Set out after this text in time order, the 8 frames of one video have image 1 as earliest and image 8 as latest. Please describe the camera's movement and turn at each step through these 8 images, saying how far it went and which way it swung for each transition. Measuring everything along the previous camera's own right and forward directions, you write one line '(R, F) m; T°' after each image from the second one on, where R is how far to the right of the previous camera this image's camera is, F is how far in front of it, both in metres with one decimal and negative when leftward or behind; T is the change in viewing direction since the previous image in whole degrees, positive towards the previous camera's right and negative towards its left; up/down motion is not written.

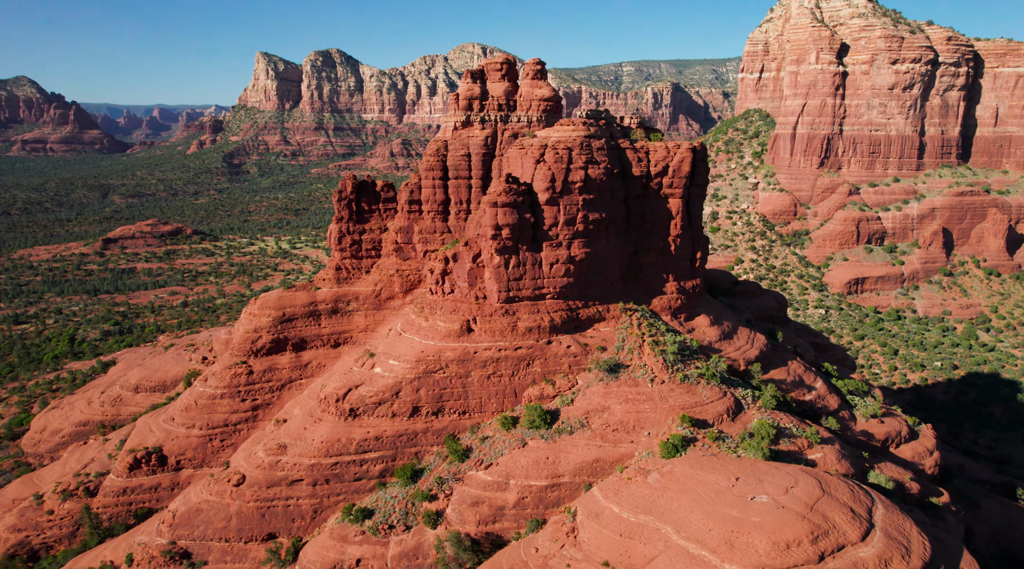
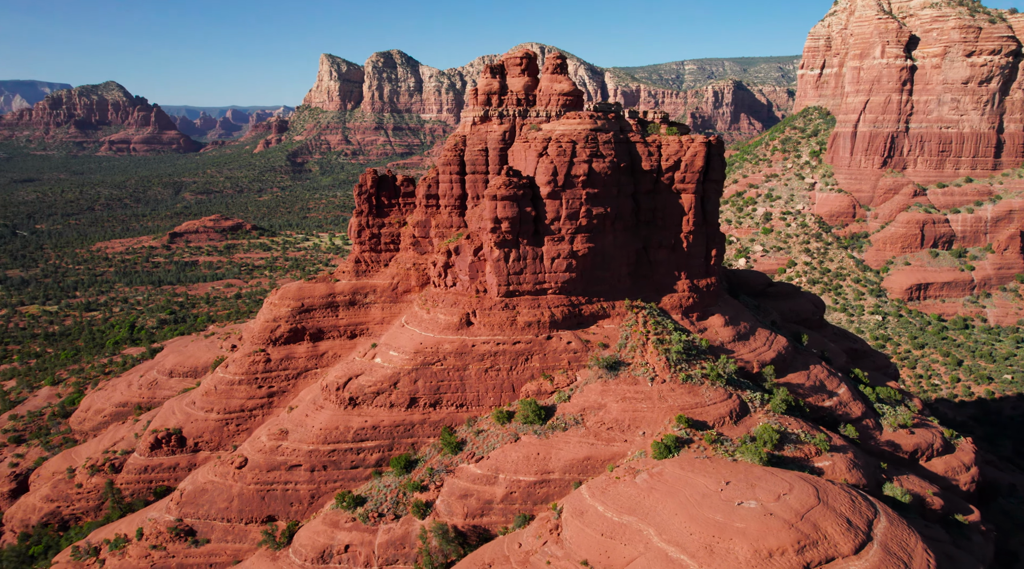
(+3.7, +0.1) m; -6°
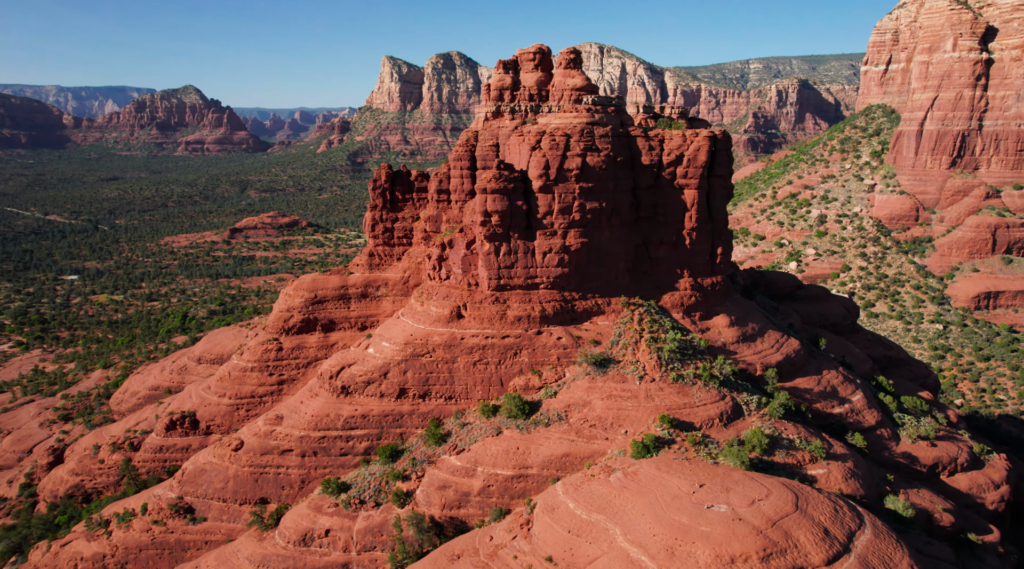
(+4.3, +0.2) m; -6°
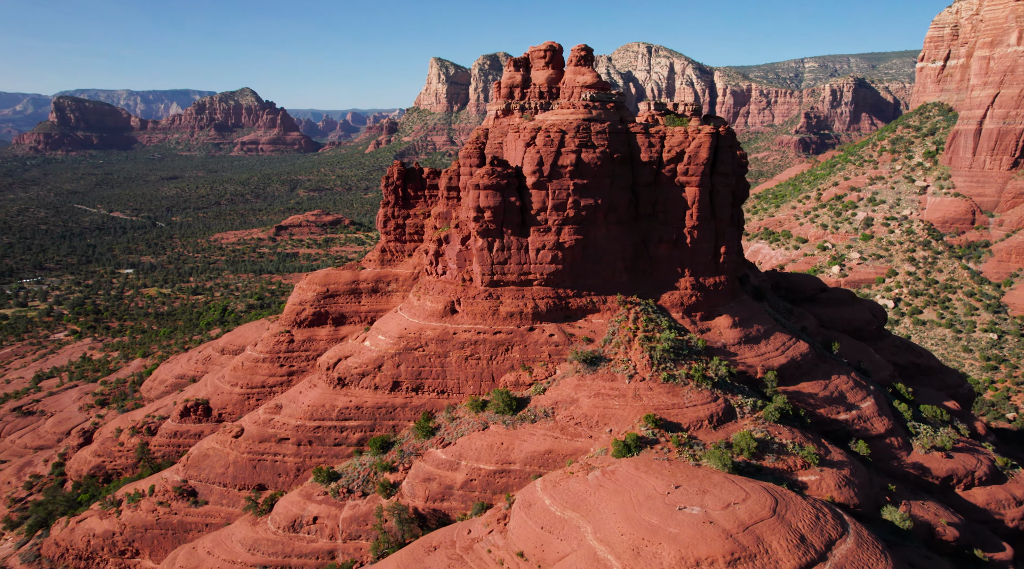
(+3.4, +0.1) m; -5°
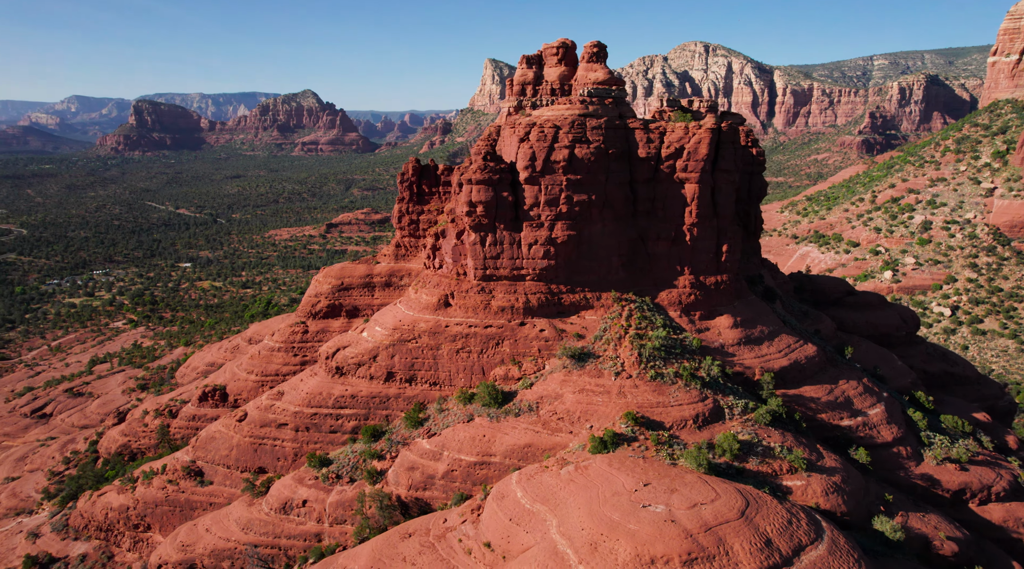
(+3.9, 0.0) m; -6°
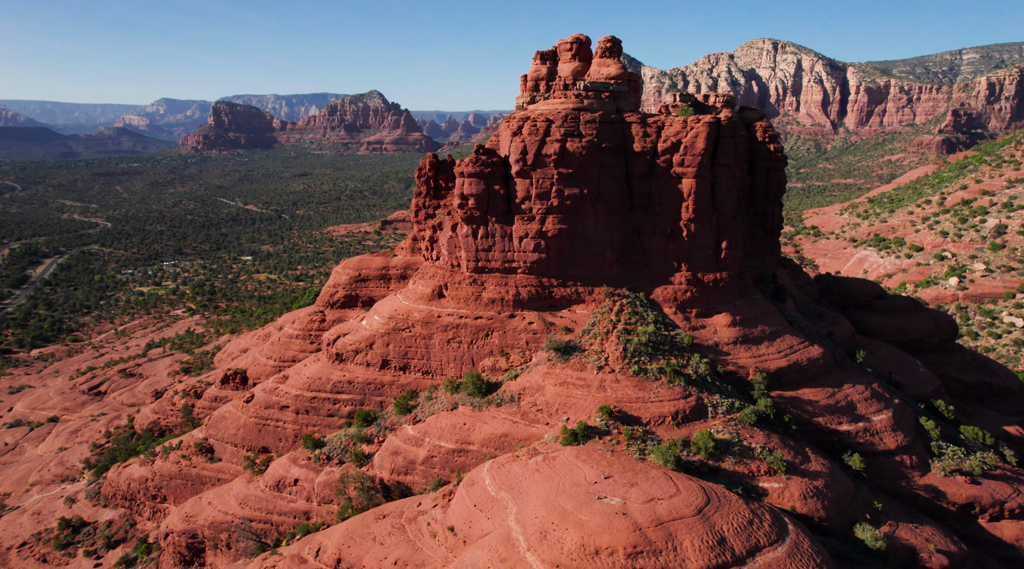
(+4.4, -0.1) m; -6°
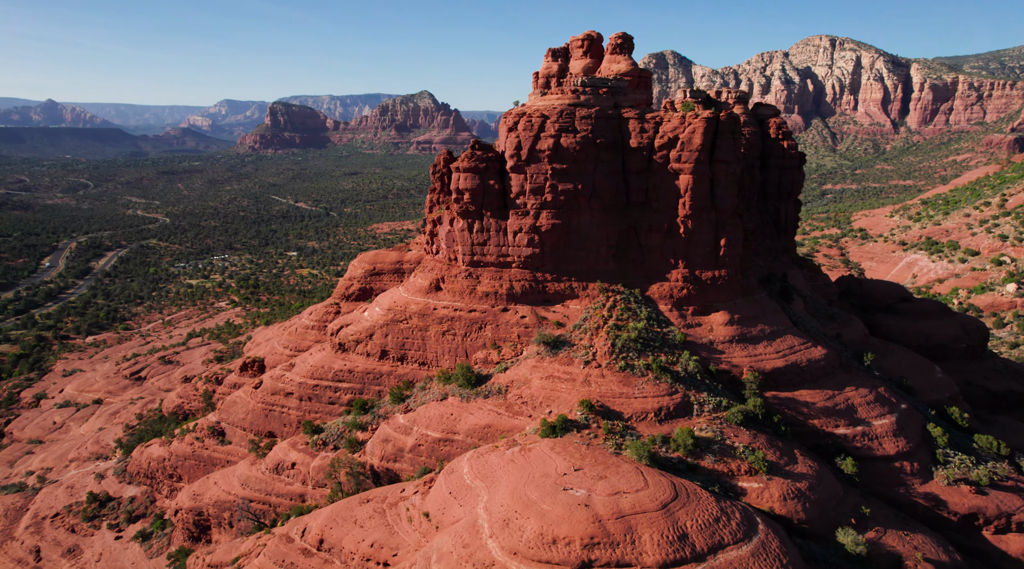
(+3.4, -0.1) m; -5°
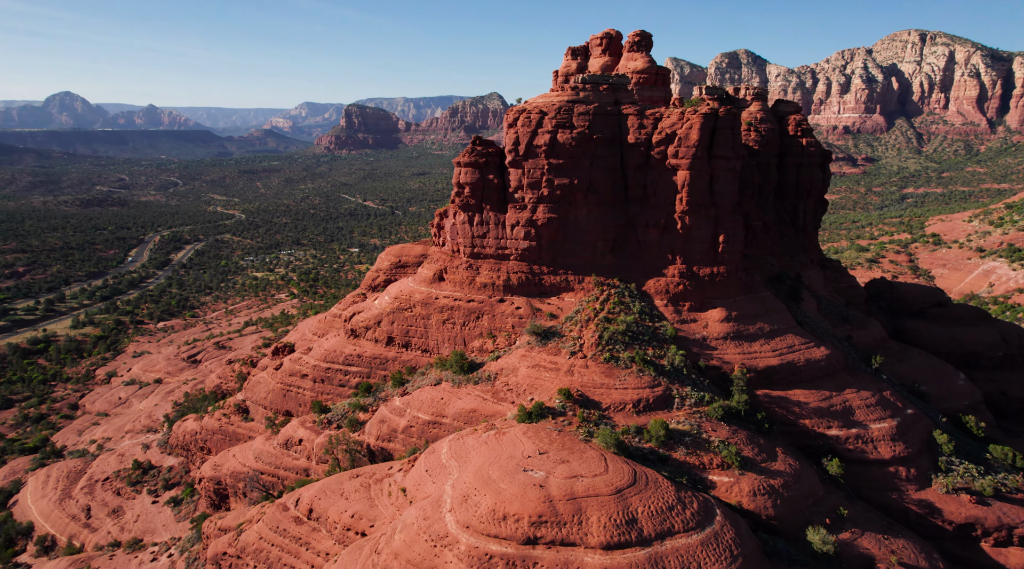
(+4.4, -0.6) m; -7°
